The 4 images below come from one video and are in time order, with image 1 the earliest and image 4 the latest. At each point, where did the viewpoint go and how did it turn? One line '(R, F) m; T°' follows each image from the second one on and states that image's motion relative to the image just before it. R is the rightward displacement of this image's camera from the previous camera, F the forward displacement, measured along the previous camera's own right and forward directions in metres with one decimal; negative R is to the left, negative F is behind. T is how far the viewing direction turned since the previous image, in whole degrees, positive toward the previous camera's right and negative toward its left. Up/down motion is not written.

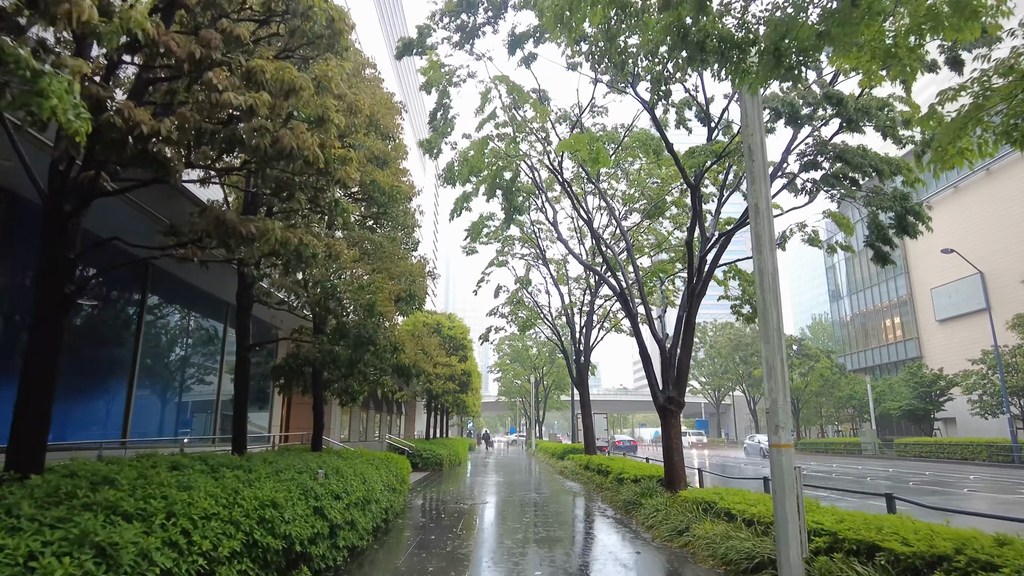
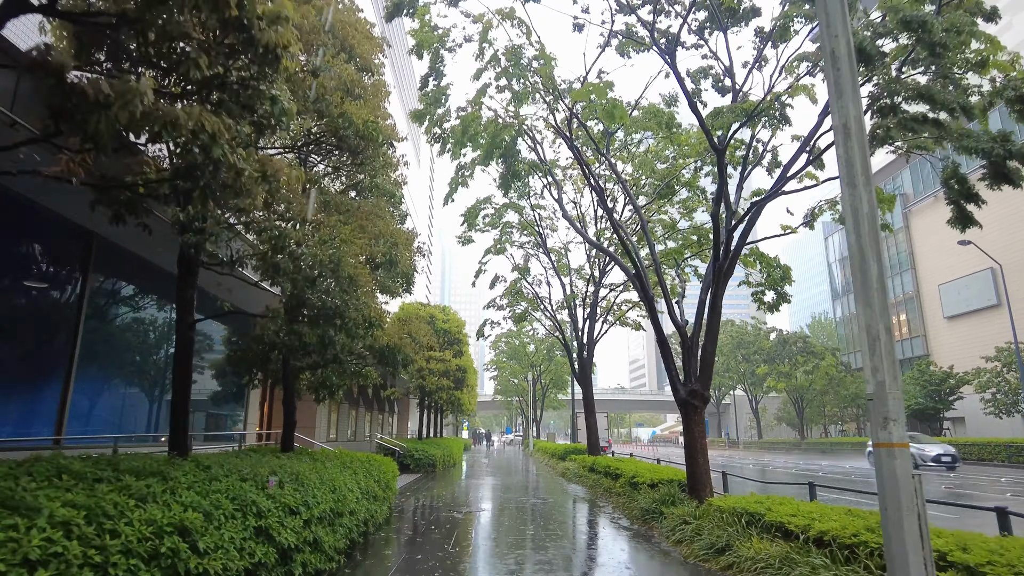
(-0.1, +1.5) m; 0°
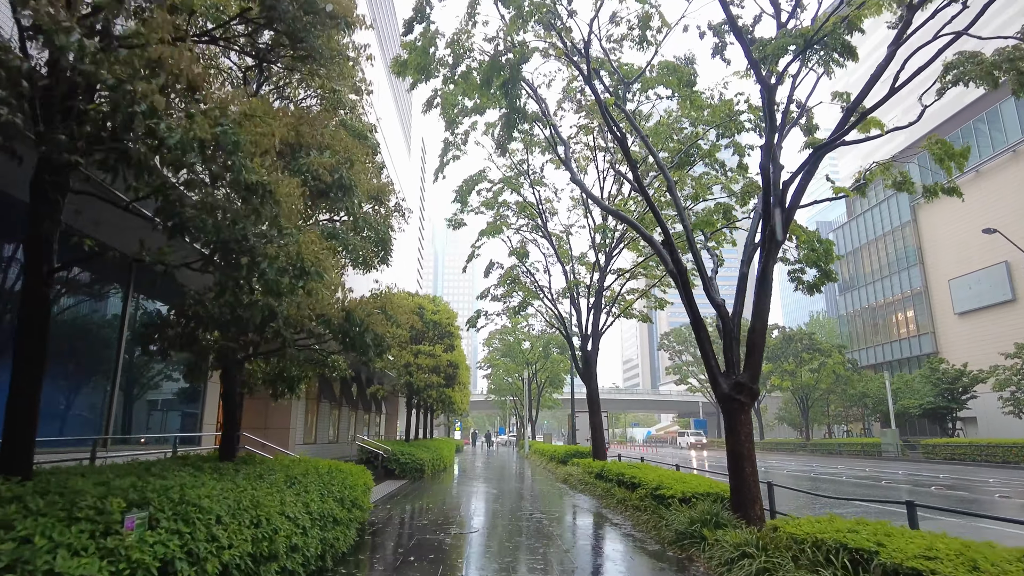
(-0.1, +2.1) m; +1°
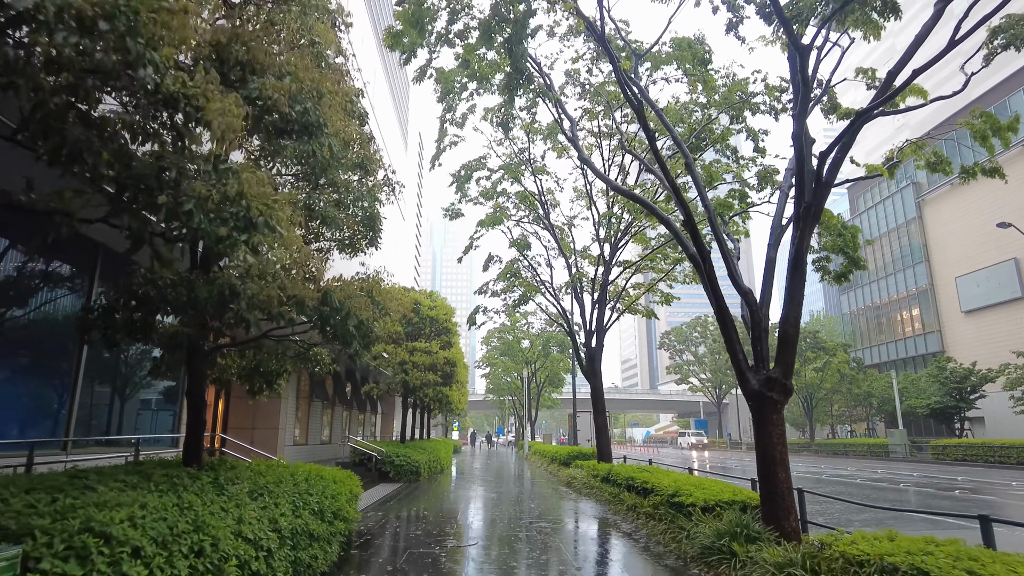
(-0.1, +0.9) m; 0°
